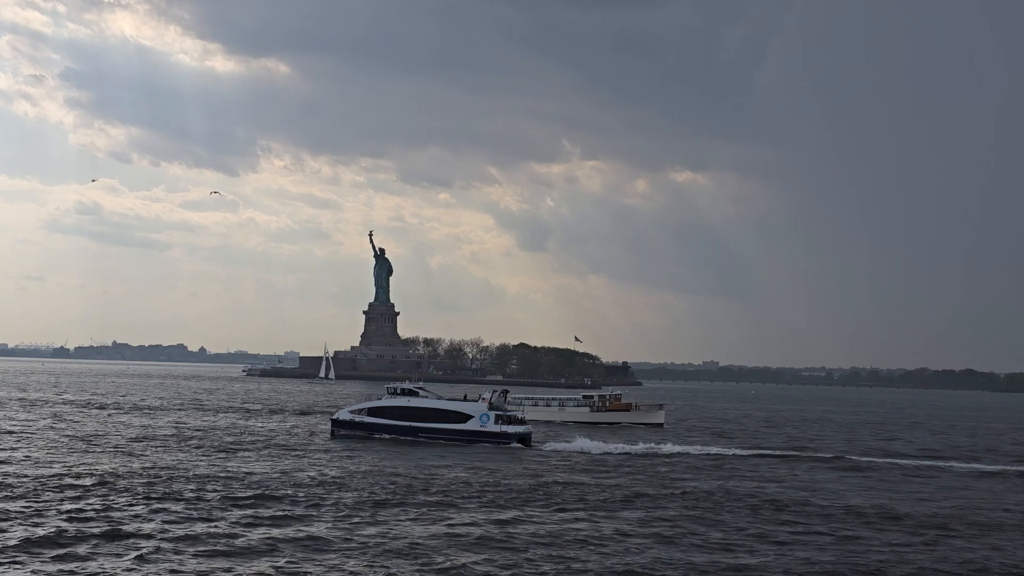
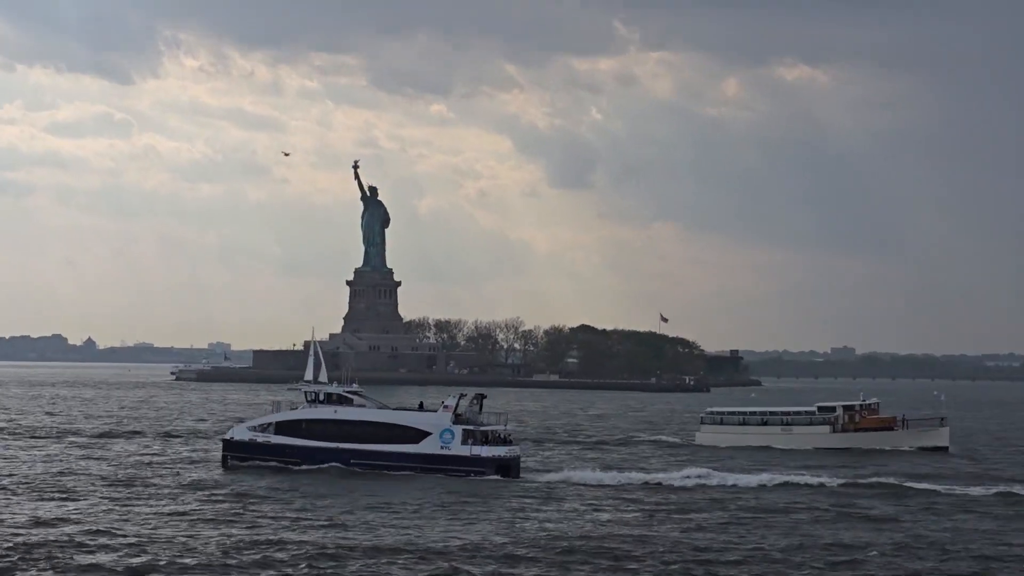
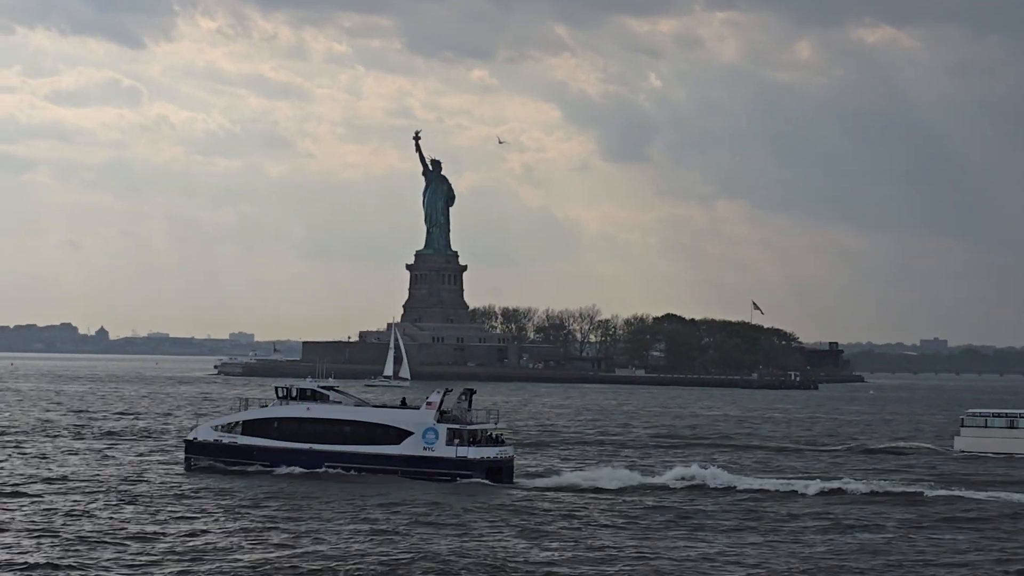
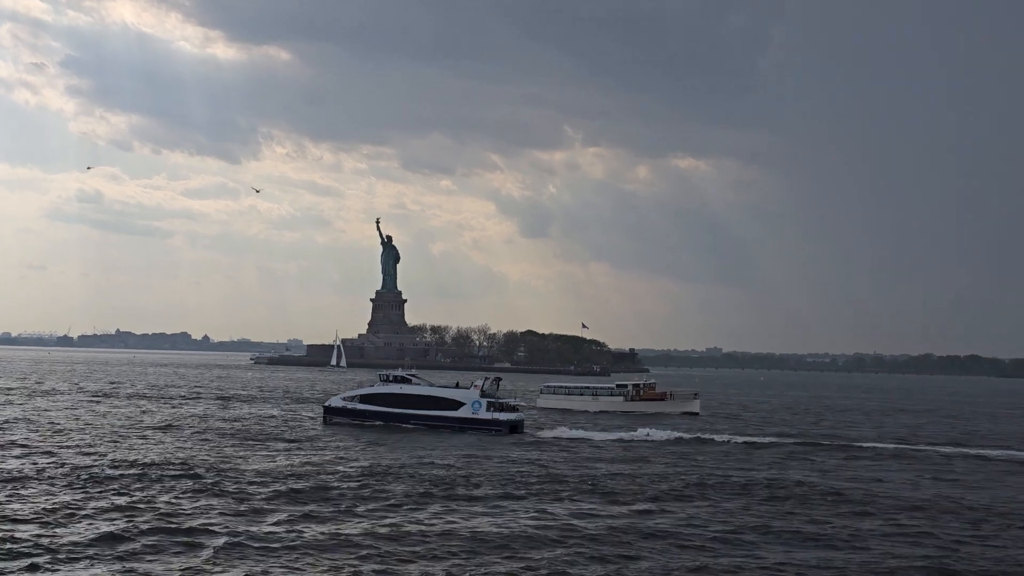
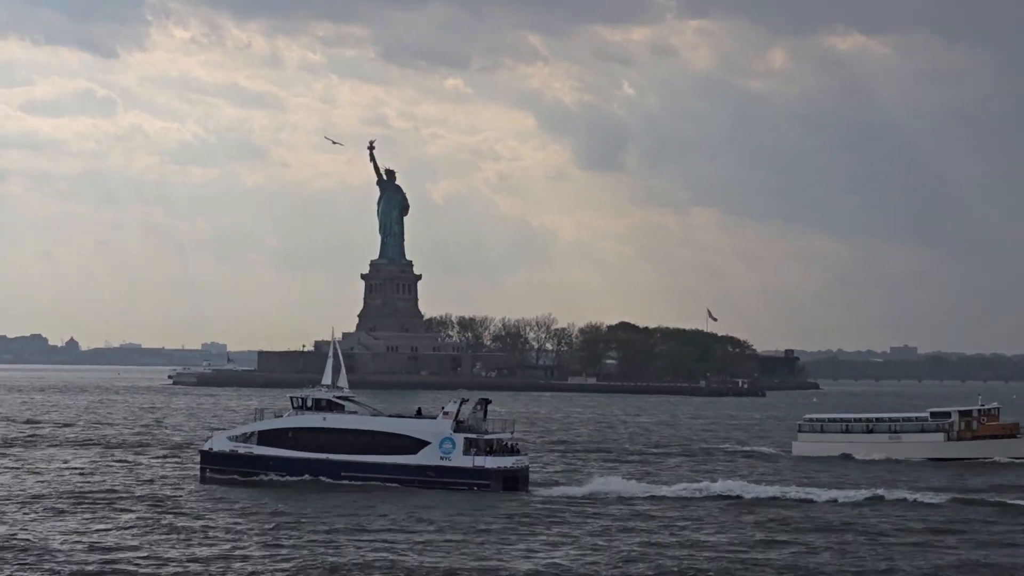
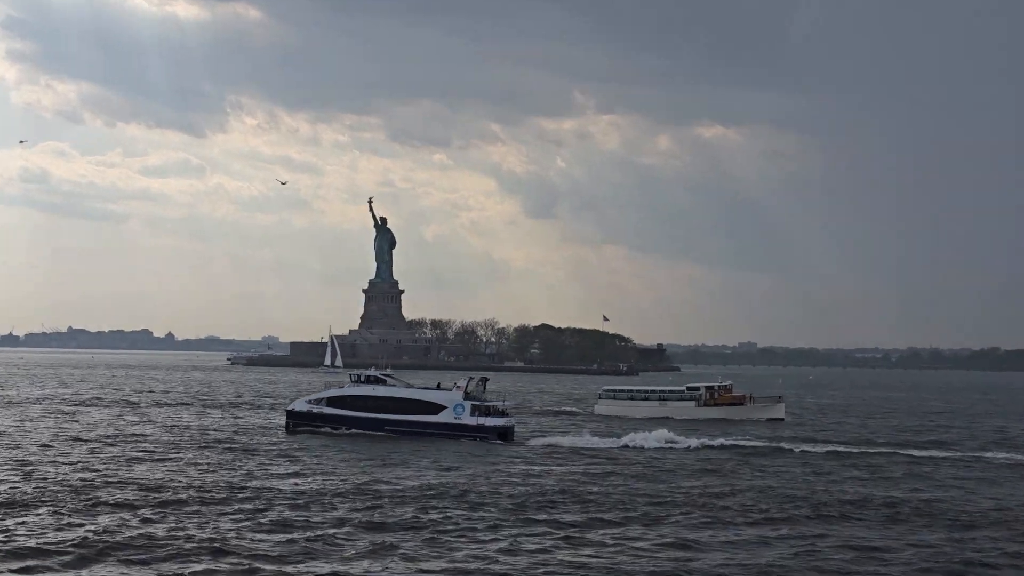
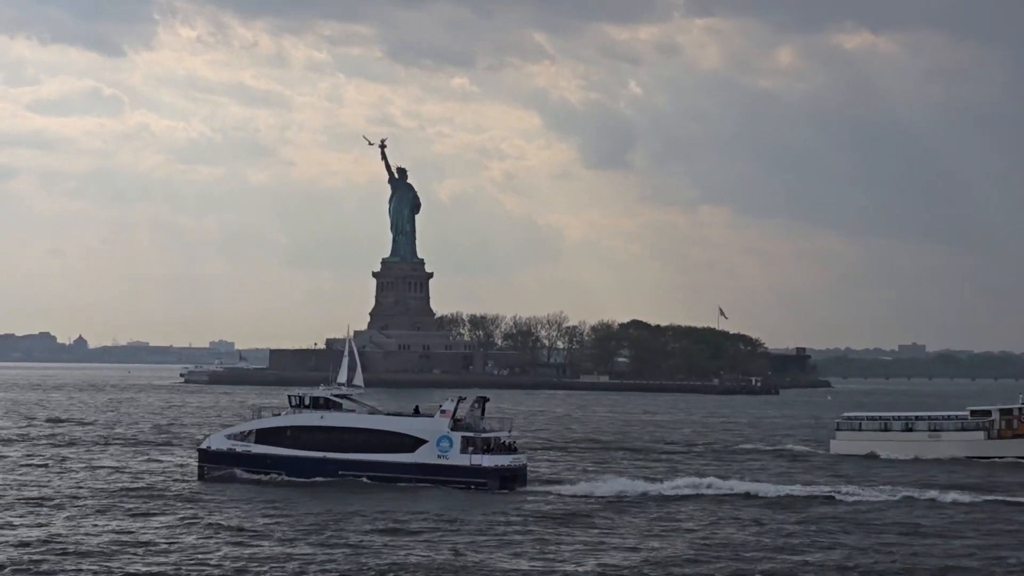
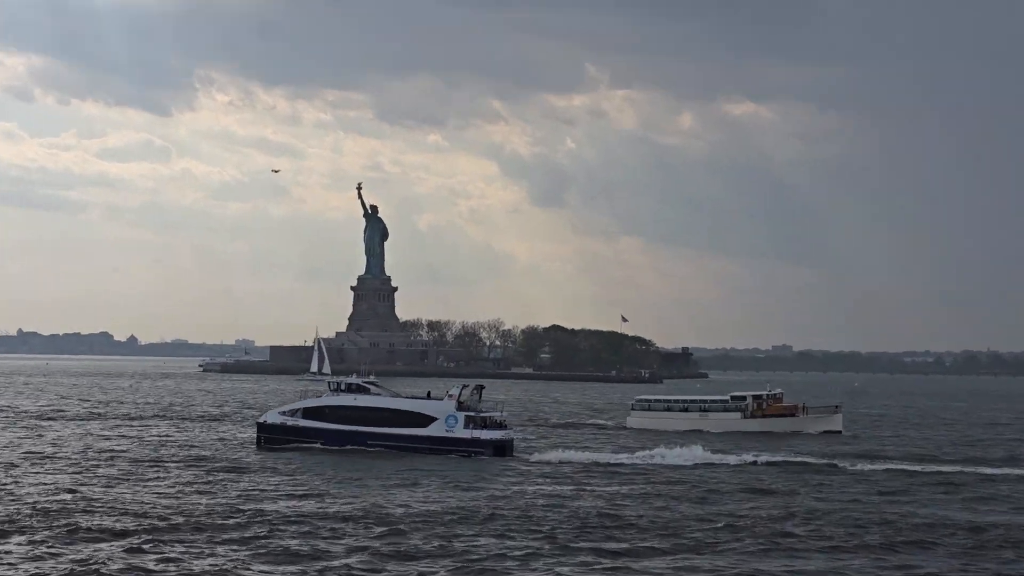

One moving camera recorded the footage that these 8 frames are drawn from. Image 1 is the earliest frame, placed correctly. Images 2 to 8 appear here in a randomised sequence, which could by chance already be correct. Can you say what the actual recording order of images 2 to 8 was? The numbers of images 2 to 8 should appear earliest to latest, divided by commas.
4, 6, 8, 2, 5, 7, 3
